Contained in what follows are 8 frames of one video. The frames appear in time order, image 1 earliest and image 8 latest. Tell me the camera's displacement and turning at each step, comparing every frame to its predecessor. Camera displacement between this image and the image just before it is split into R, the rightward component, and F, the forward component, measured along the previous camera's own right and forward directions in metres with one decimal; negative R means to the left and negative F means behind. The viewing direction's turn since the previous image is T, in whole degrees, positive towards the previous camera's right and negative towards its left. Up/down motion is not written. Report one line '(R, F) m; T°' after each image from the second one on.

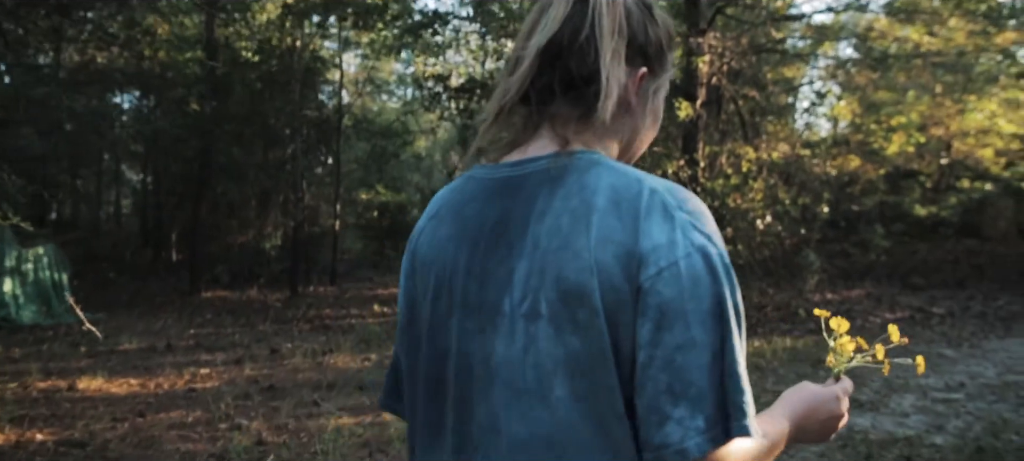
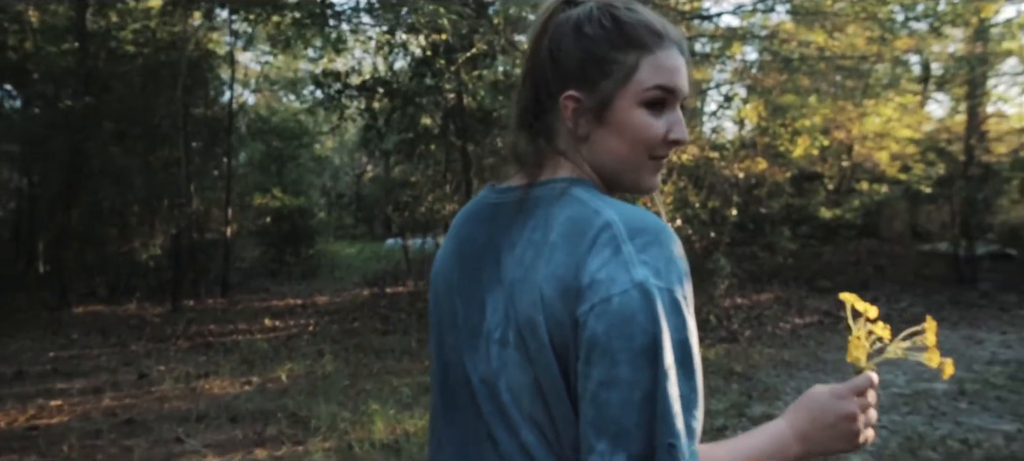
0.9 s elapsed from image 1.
(+0.2, +0.6) m; +6°
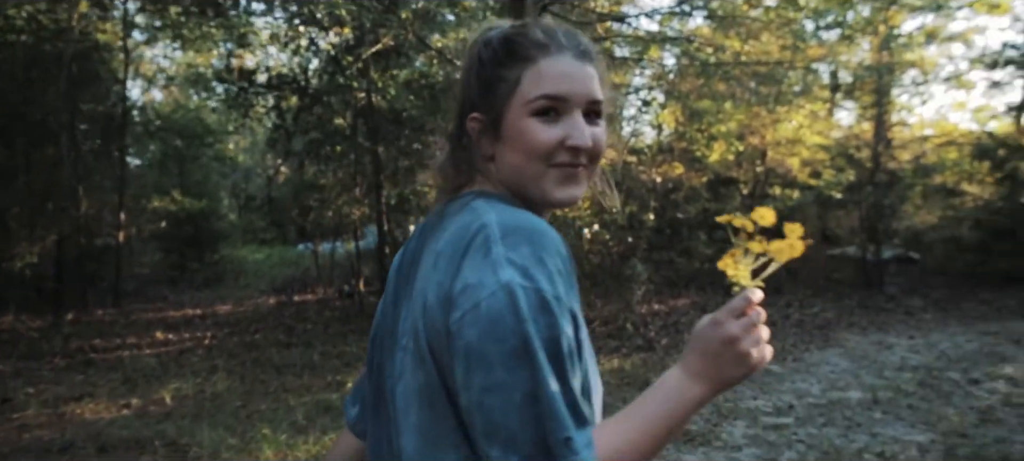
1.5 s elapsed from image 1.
(+0.1, +0.4) m; +6°
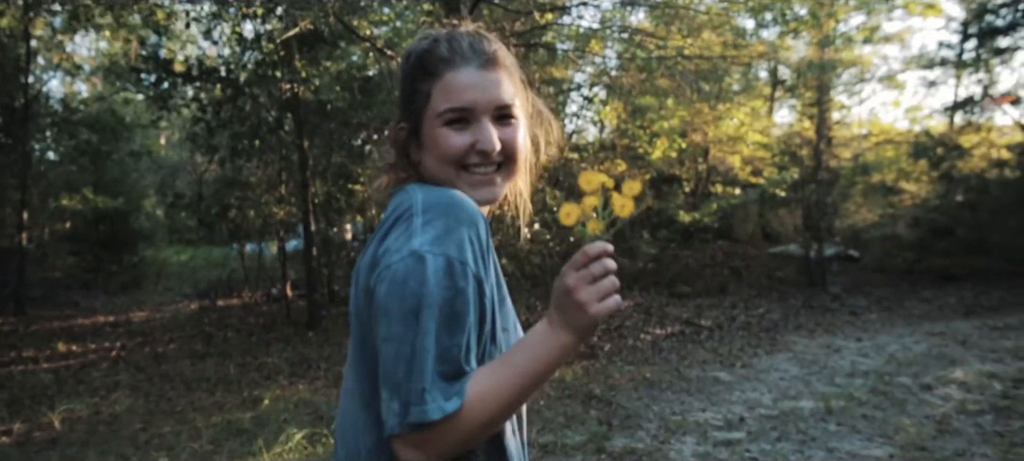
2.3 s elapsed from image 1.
(+0.1, +0.6) m; +4°
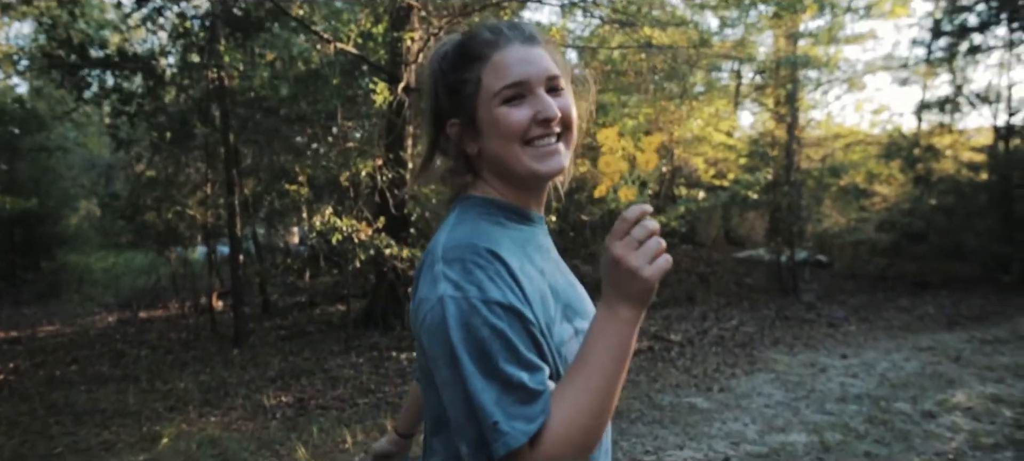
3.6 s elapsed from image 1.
(+0.1, +1.0) m; +3°
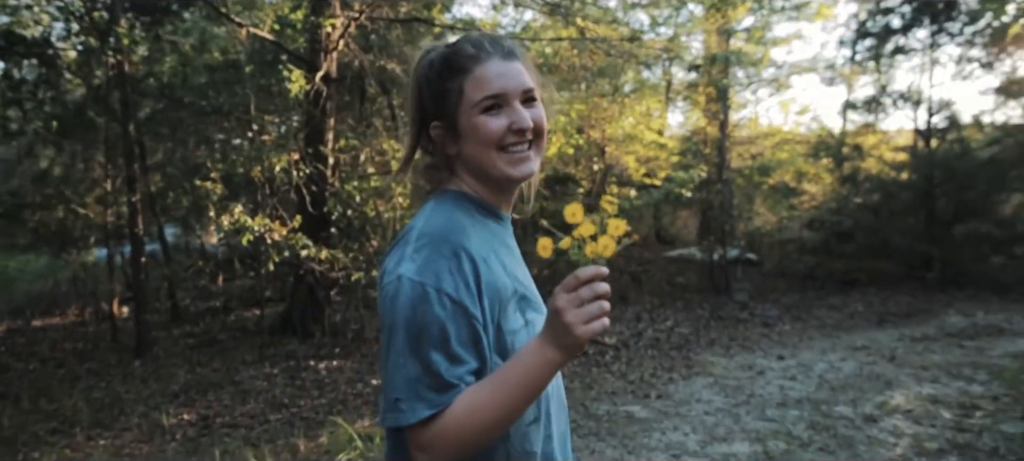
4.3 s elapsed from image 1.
(0.0, +0.5) m; +5°
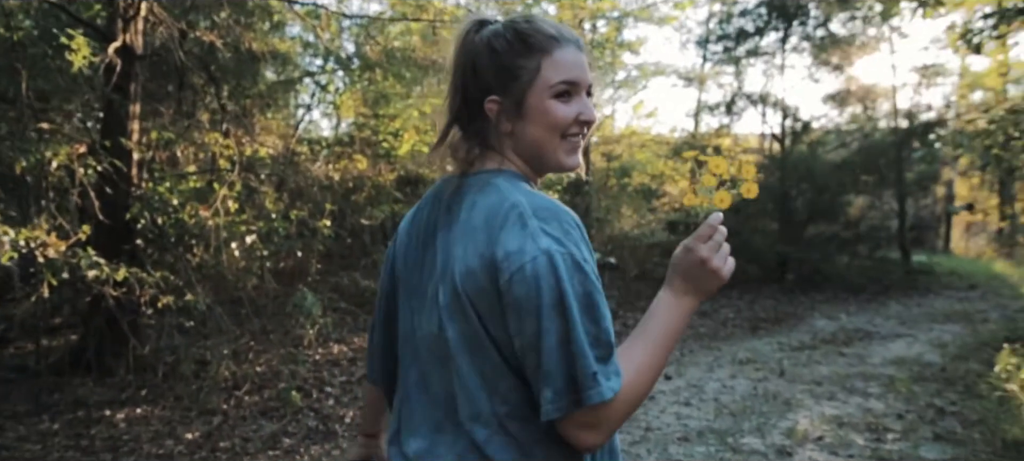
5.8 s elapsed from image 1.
(0.0, +1.2) m; +11°
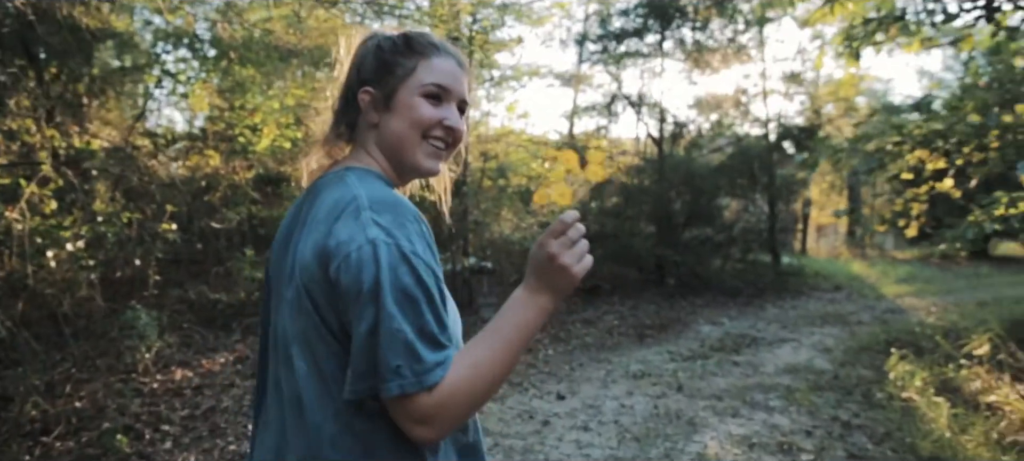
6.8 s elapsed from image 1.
(-0.1, +0.8) m; +10°
